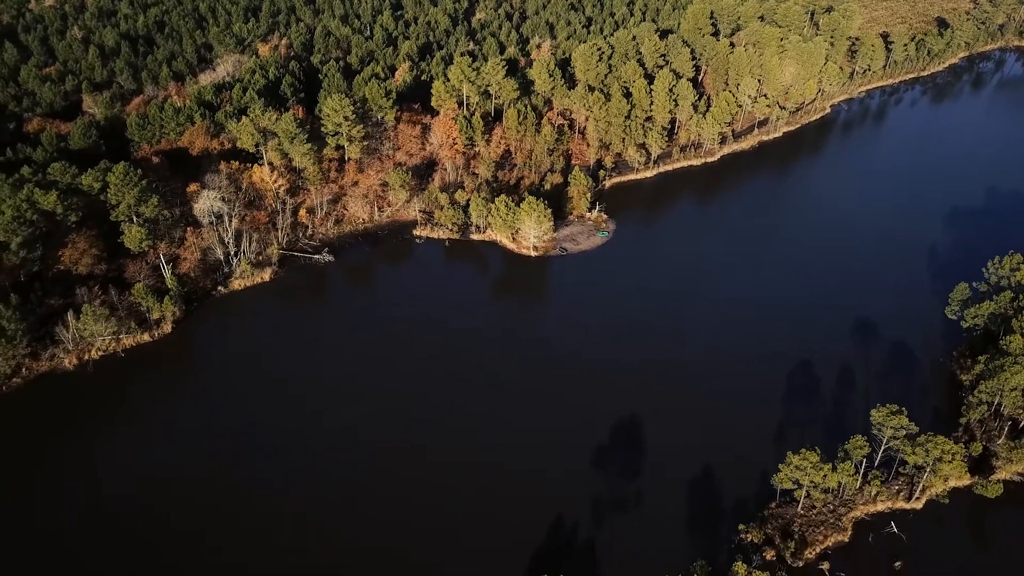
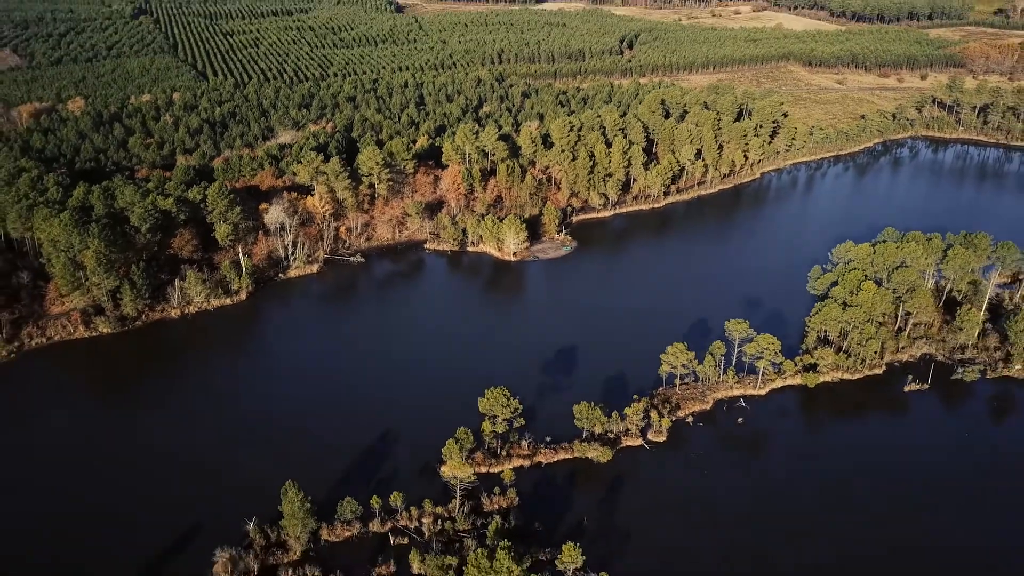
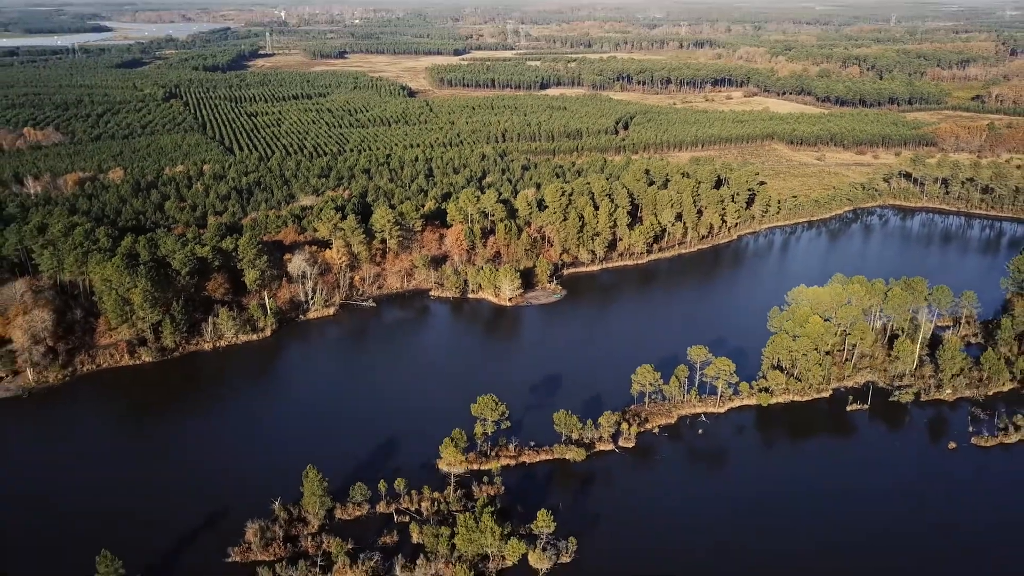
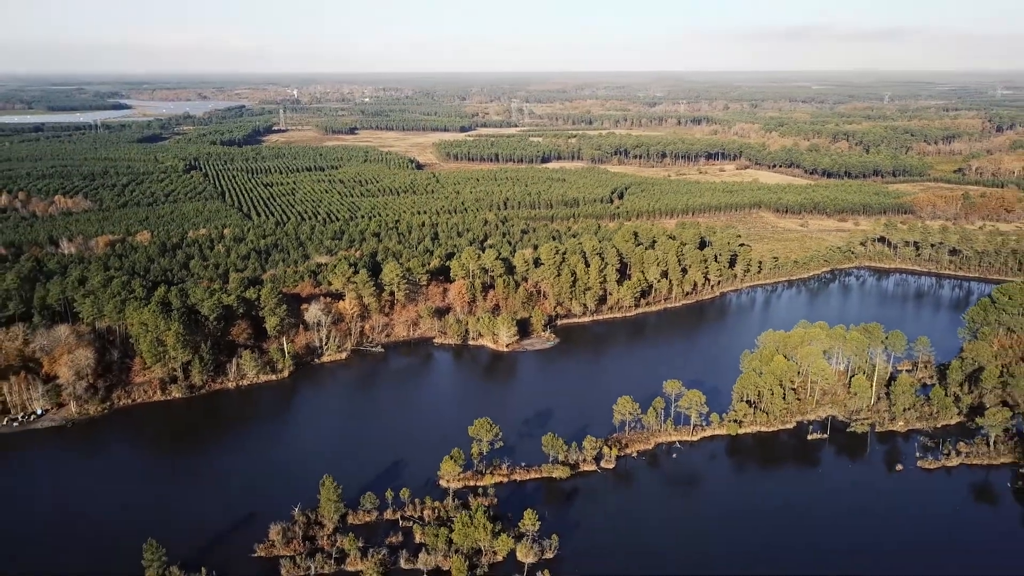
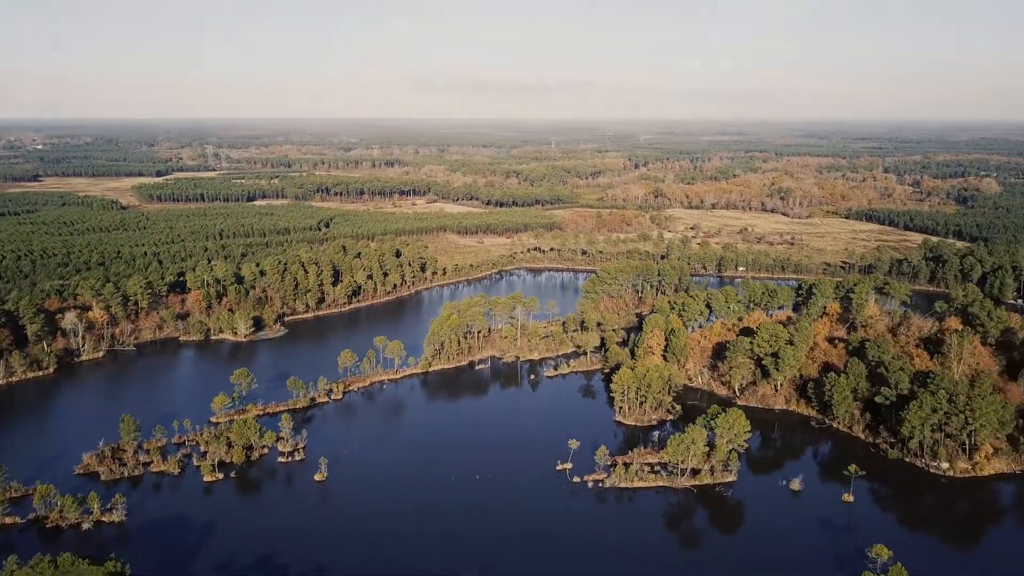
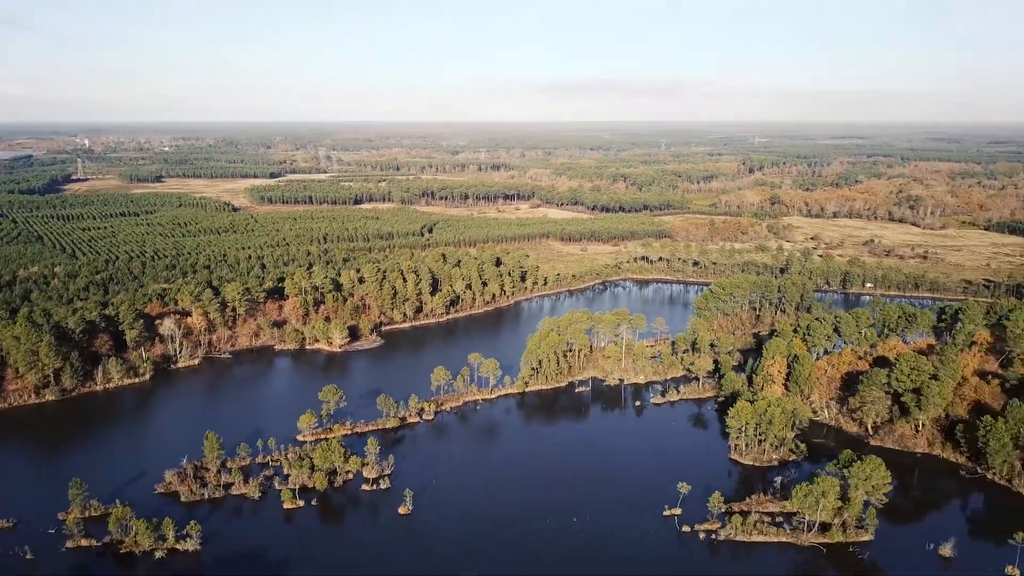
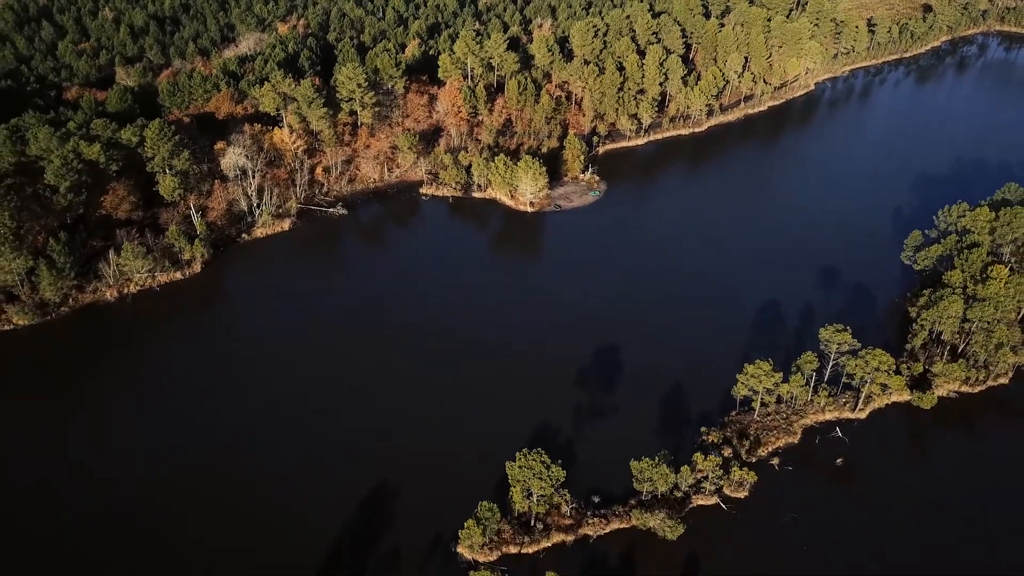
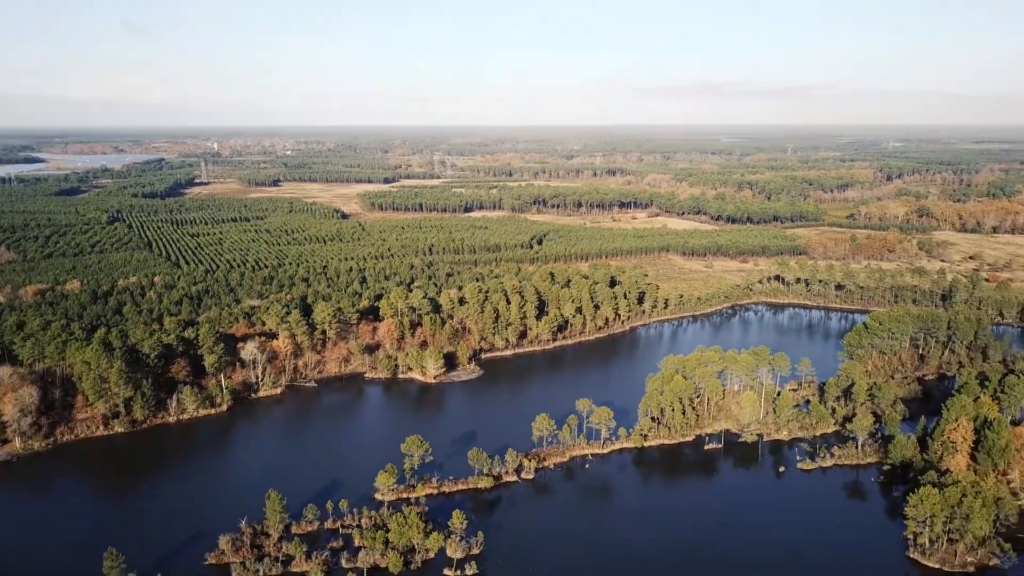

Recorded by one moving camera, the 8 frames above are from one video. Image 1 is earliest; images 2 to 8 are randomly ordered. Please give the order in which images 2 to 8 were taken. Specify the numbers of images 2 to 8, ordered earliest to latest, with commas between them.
7, 2, 3, 4, 8, 6, 5
